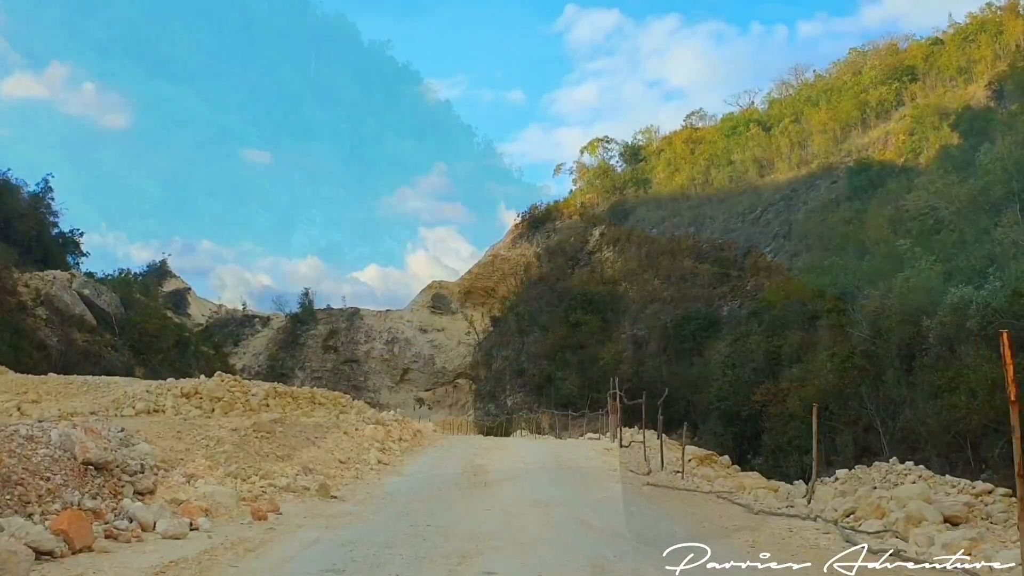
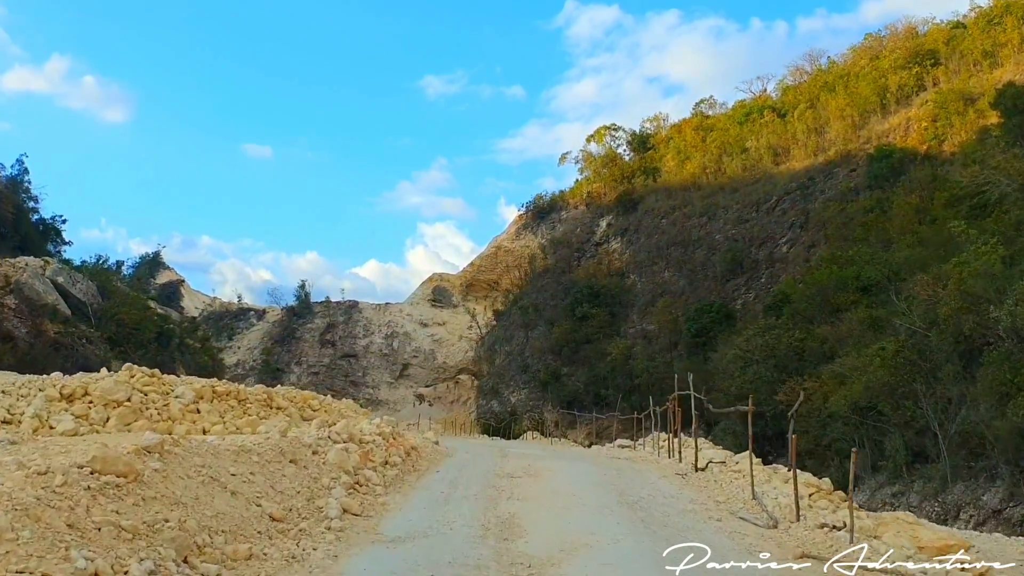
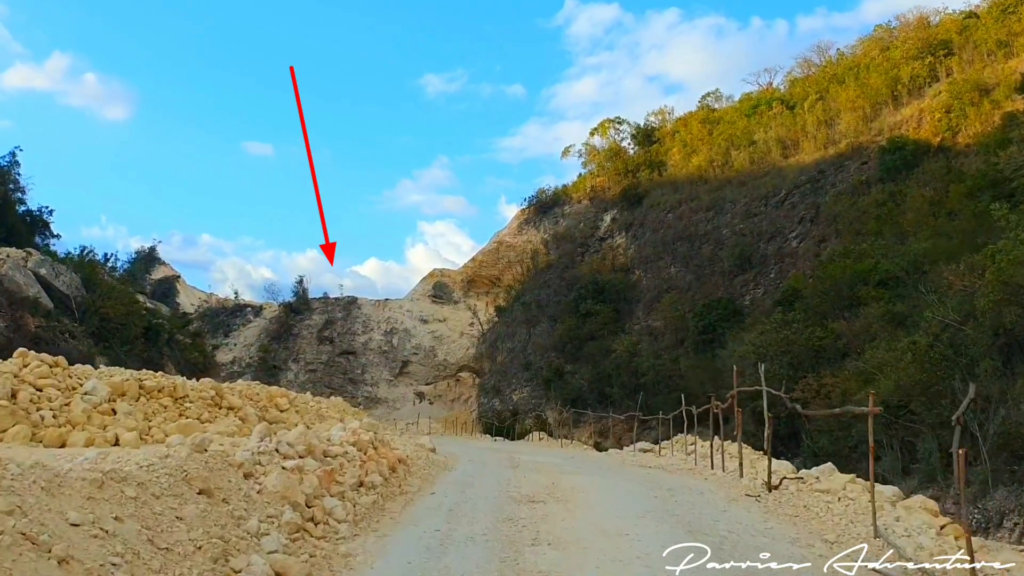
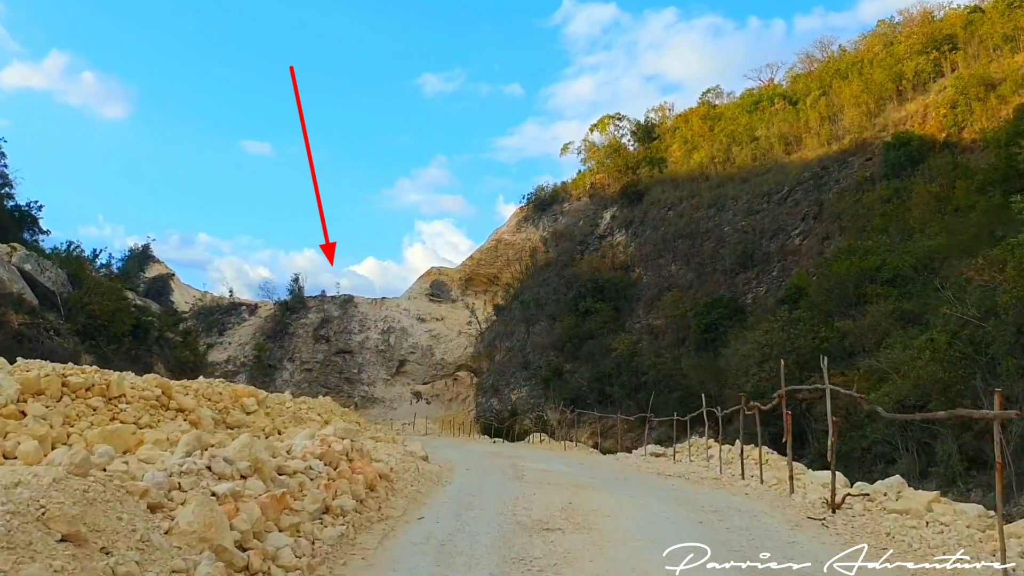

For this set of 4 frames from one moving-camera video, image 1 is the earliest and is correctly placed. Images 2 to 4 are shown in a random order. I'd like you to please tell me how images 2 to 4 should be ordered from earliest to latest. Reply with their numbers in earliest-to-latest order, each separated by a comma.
2, 3, 4
